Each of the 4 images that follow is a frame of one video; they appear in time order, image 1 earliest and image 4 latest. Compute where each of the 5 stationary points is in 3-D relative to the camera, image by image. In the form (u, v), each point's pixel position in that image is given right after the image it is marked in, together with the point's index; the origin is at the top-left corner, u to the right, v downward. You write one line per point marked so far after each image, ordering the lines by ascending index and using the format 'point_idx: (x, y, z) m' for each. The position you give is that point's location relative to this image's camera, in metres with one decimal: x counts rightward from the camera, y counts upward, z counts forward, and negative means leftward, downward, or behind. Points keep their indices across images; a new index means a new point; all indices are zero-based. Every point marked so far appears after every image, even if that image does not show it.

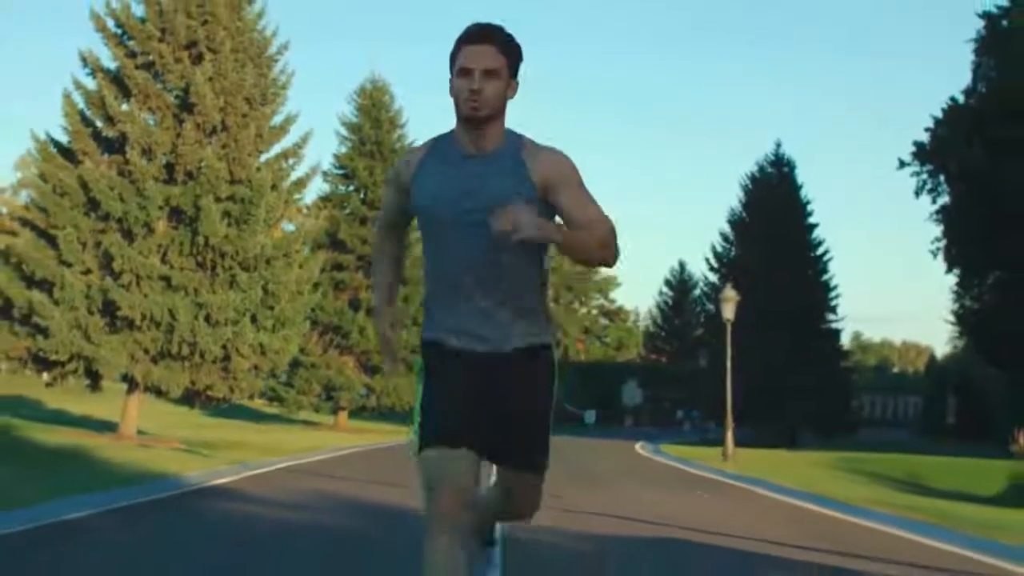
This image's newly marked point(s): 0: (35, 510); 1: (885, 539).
0: (-5.8, -2.7, +16.8) m
1: (+4.9, -3.2, +18.7) m
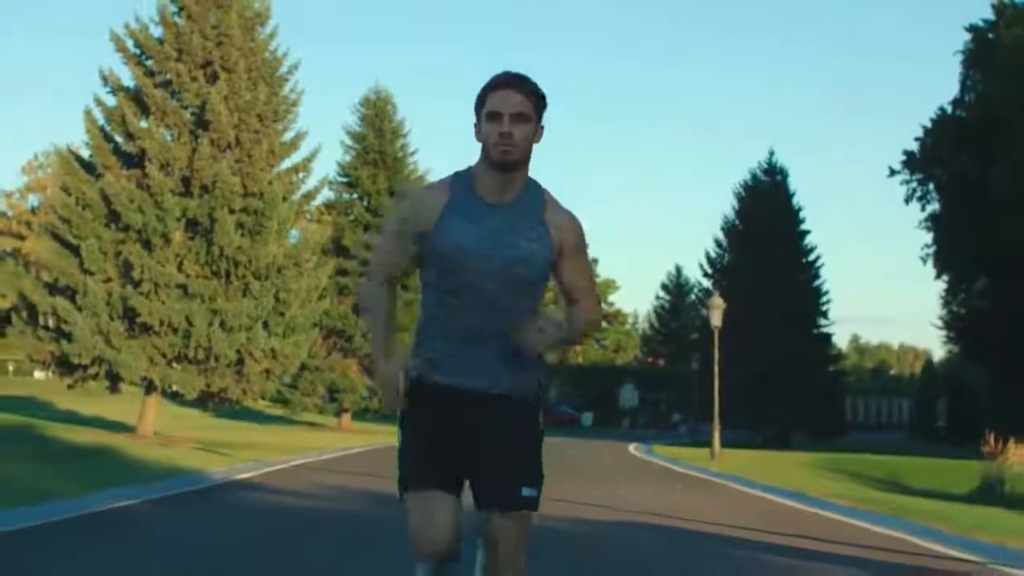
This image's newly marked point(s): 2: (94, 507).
0: (-5.8, -2.9, +18.5) m
1: (+4.9, -3.4, +20.5) m
2: (-5.4, -2.9, +18.6) m
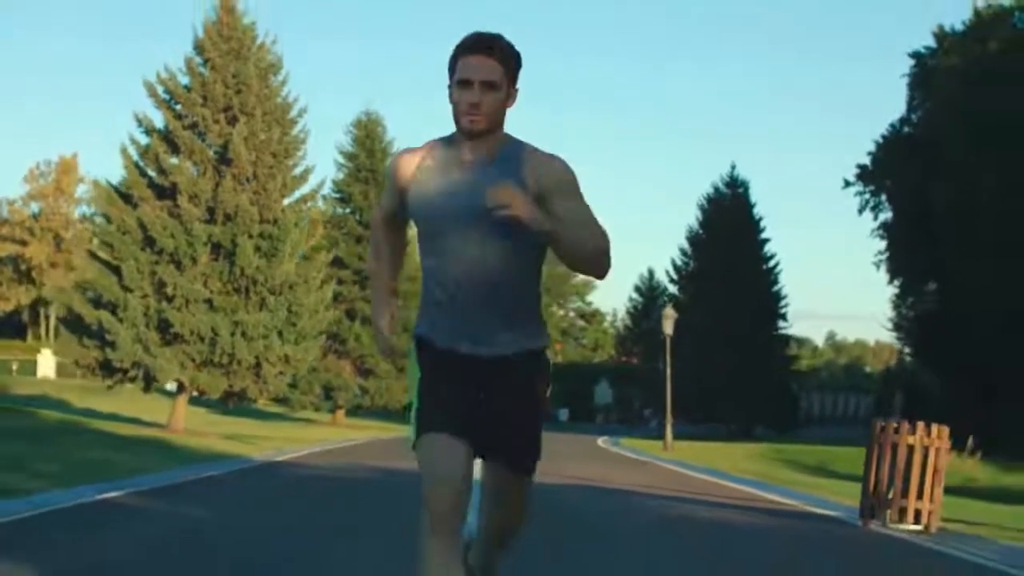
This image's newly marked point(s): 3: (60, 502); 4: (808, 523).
0: (-6.2, -3.3, +24.0) m
1: (+4.5, -3.8, +26.1) m
2: (-5.8, -3.3, +24.1) m
3: (-6.1, -2.9, +19.4) m
4: (+3.7, -2.9, +17.6) m
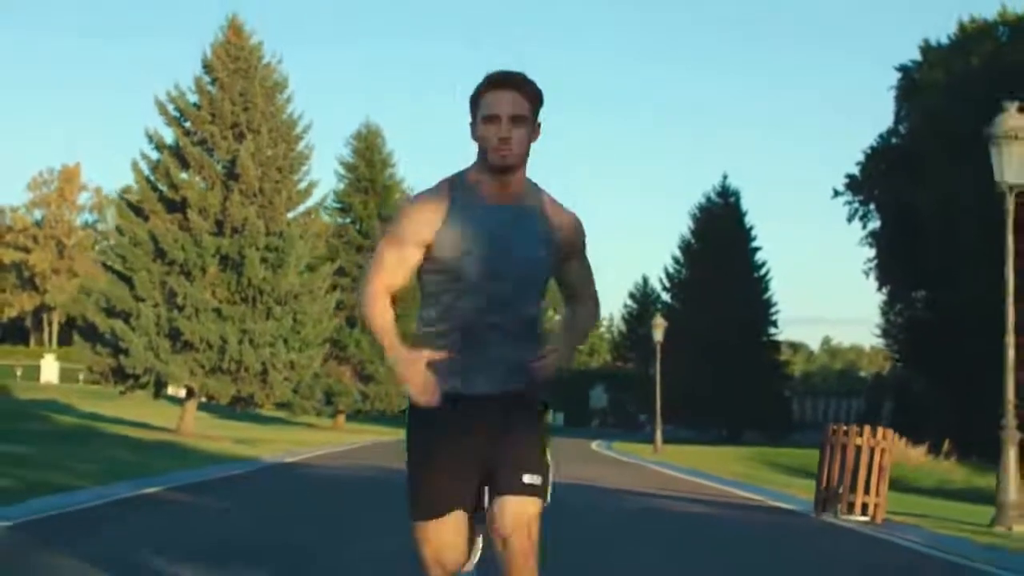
0: (-6.3, -3.5, +25.7) m
1: (+4.4, -4.0, +27.8) m
2: (-5.9, -3.5, +25.8) m
3: (-6.2, -3.1, +21.0) m
4: (+3.6, -3.1, +19.3) m
